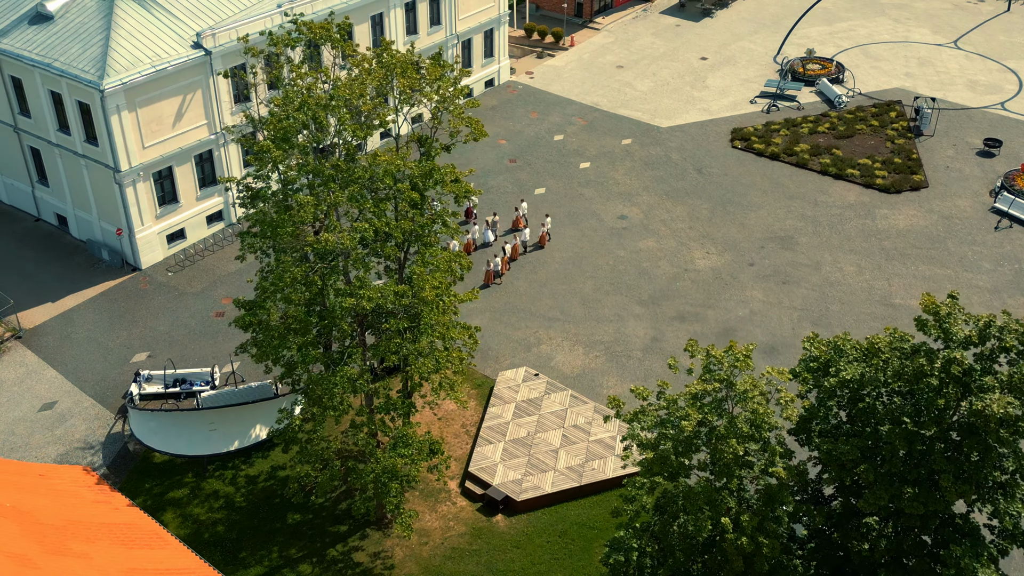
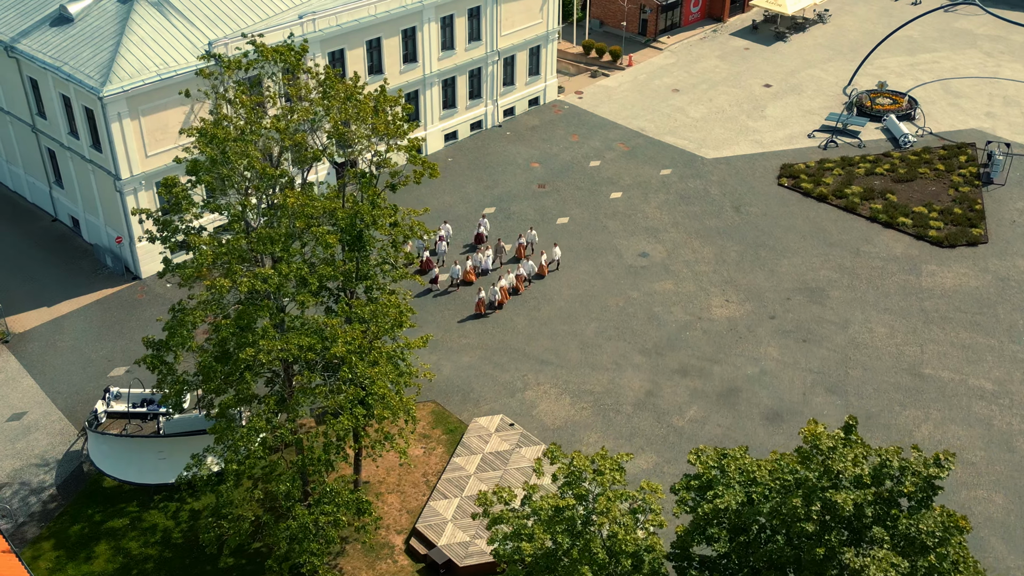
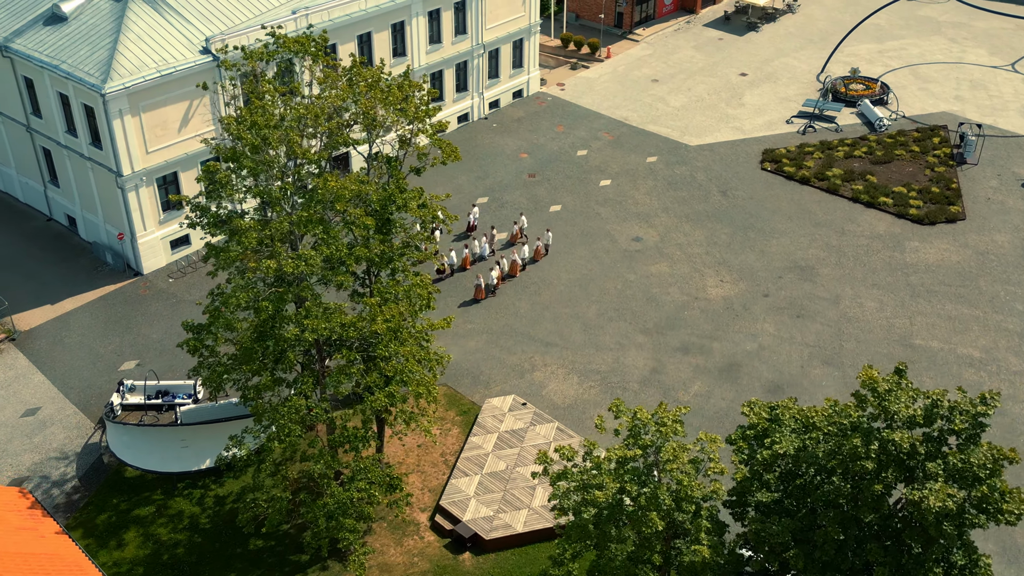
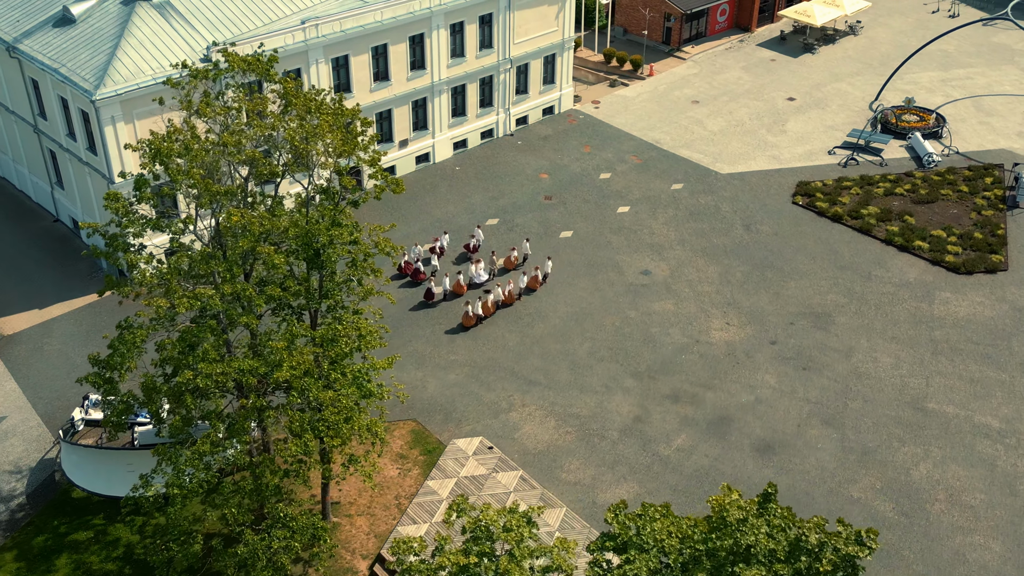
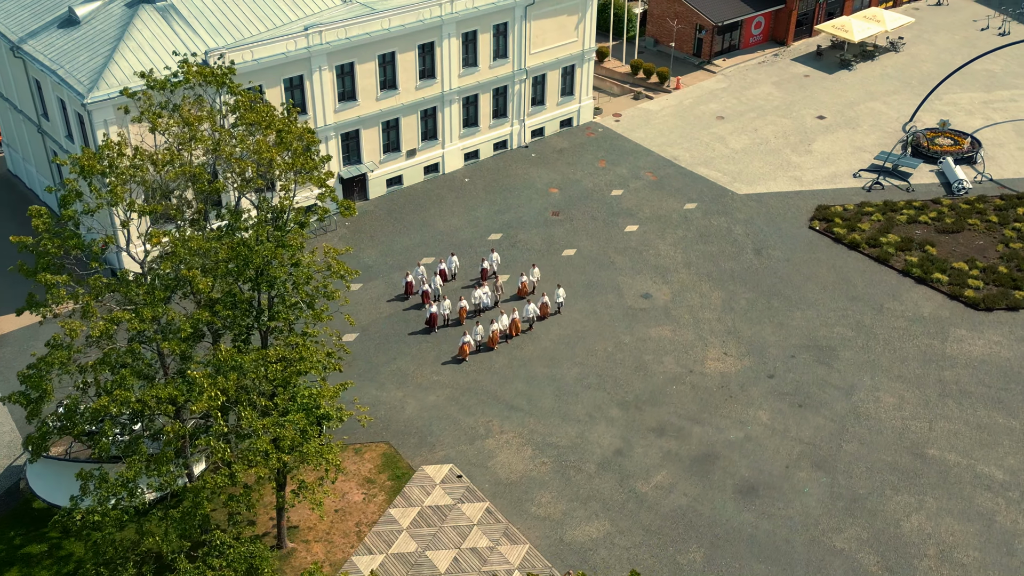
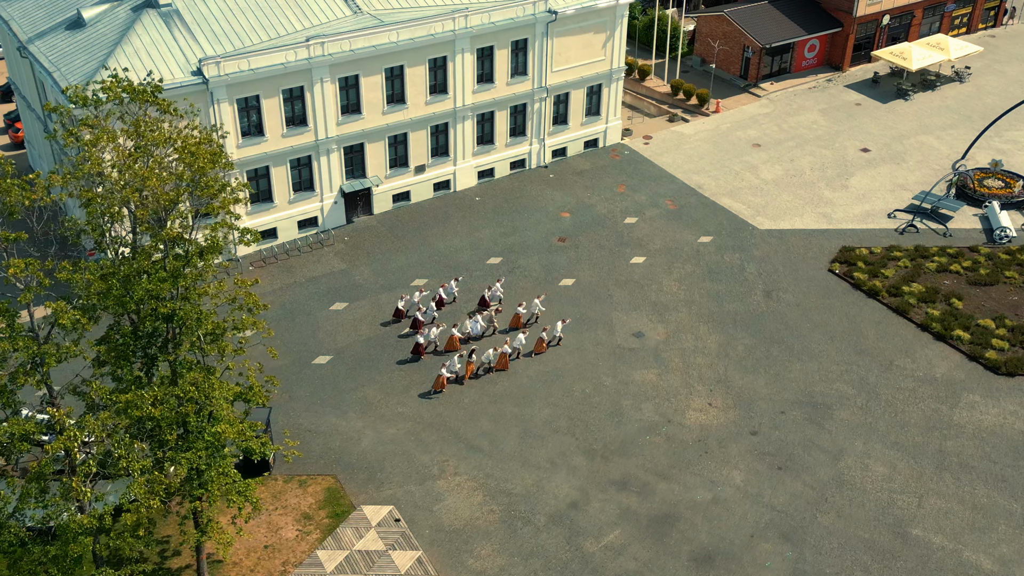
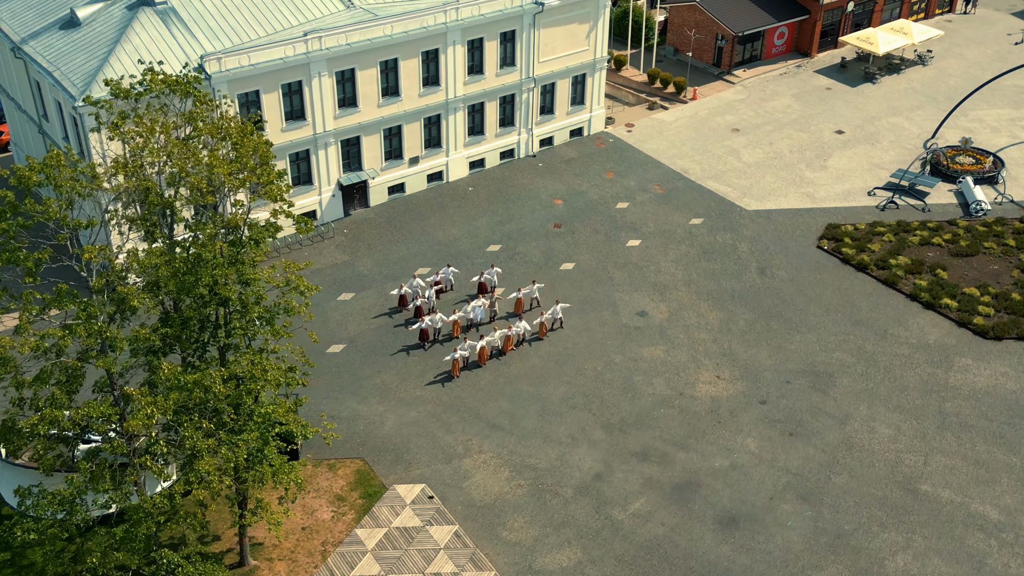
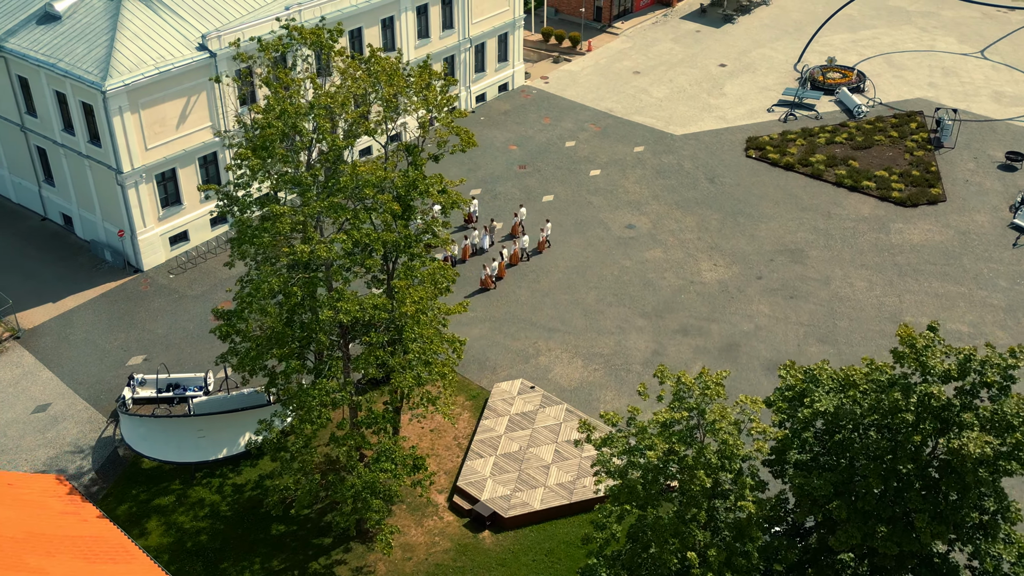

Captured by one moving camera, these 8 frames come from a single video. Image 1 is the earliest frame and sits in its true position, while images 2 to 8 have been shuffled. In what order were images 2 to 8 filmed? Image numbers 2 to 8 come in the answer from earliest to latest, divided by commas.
8, 3, 2, 4, 5, 7, 6
